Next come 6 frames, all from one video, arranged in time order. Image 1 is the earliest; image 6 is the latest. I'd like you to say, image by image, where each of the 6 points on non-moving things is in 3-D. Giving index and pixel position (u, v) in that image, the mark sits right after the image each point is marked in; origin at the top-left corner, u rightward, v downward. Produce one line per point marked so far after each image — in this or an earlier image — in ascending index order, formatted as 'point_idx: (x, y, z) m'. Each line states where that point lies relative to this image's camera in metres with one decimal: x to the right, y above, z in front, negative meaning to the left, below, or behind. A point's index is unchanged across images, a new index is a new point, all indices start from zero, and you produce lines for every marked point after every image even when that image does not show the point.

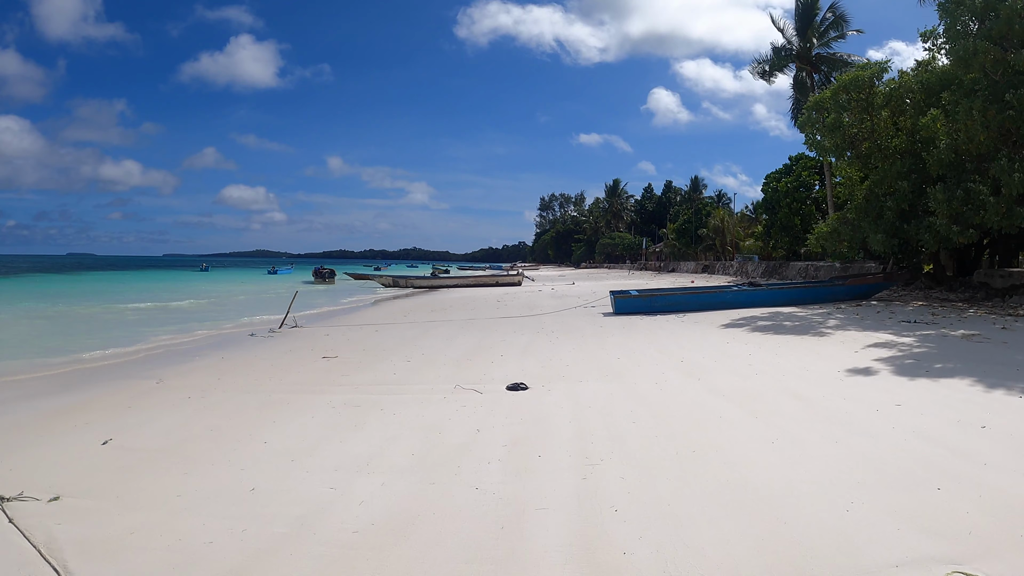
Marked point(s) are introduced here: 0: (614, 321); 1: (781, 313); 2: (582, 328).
0: (+2.3, -0.8, +12.0) m
1: (+6.2, -0.6, +12.2) m
2: (+1.5, -0.8, +10.9) m
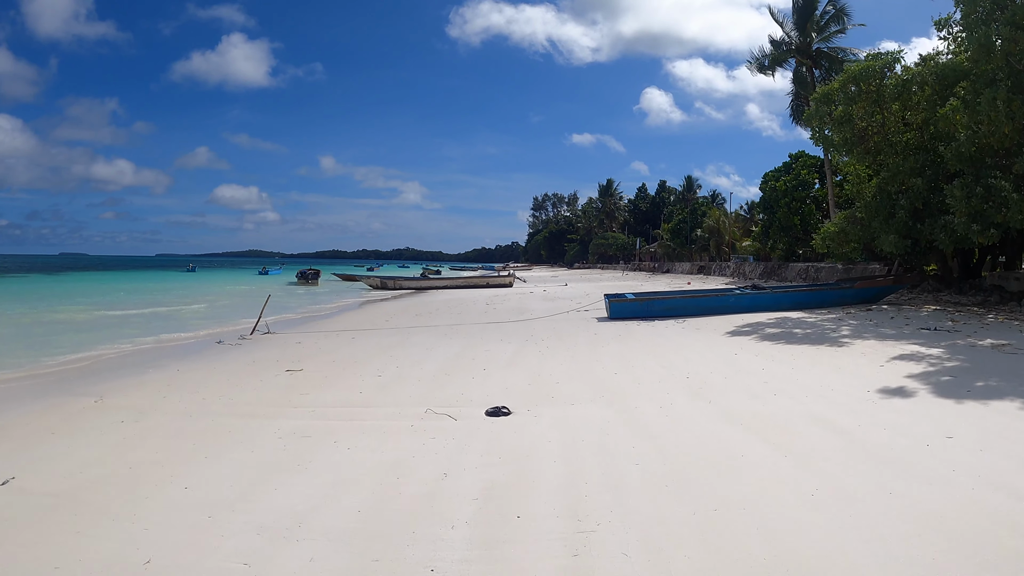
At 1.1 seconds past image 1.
0: (+2.1, -0.8, +11.1) m
1: (+5.9, -0.7, +11.3) m
2: (+1.2, -0.9, +10.0) m
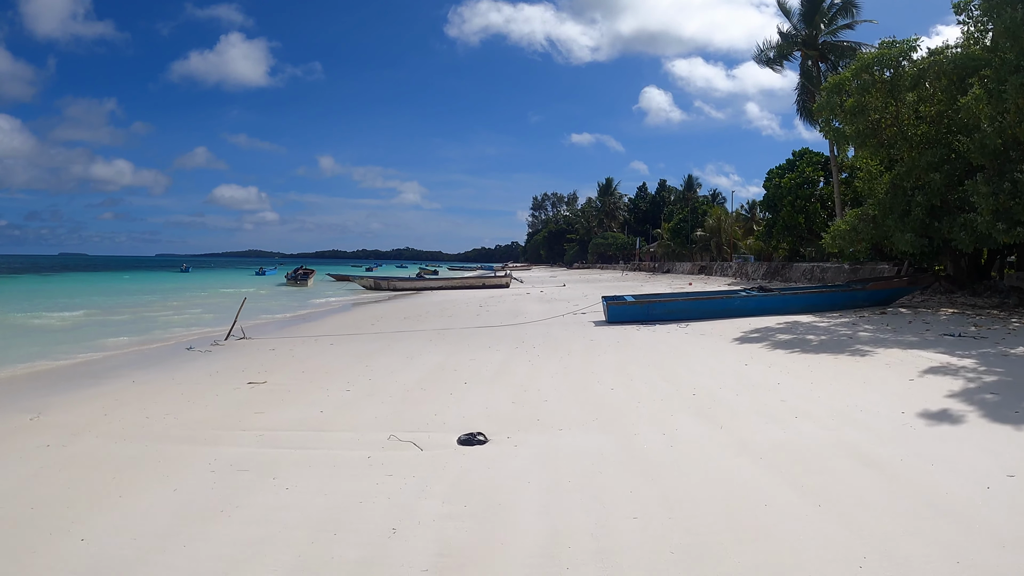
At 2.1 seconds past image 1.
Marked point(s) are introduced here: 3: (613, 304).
0: (+1.9, -0.9, +10.3) m
1: (+5.7, -0.7, +10.5) m
2: (+1.0, -1.0, +9.2) m
3: (+2.4, -0.4, +12.5) m
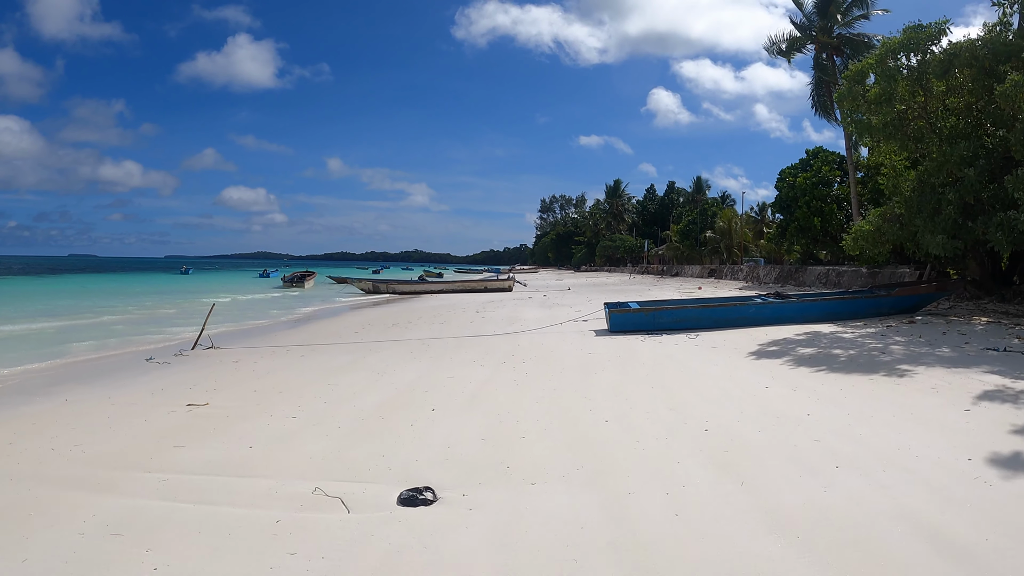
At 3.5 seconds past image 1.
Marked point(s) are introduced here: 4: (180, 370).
0: (+1.6, -1.0, +9.3) m
1: (+5.5, -0.8, +9.4) m
2: (+0.8, -1.1, +8.1) m
3: (+2.2, -0.5, +11.4) m
4: (-5.8, -1.4, +9.2) m
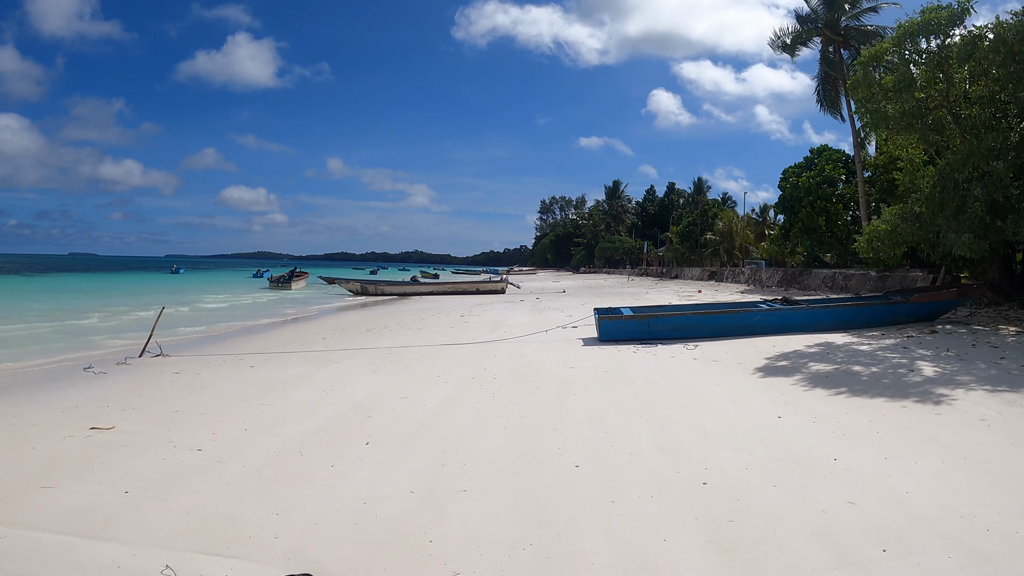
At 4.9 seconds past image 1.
0: (+1.3, -1.1, +8.2) m
1: (+5.1, -0.9, +8.4) m
2: (+0.4, -1.1, +7.1) m
3: (+1.8, -0.6, +10.3) m
4: (-6.2, -1.4, +8.2) m
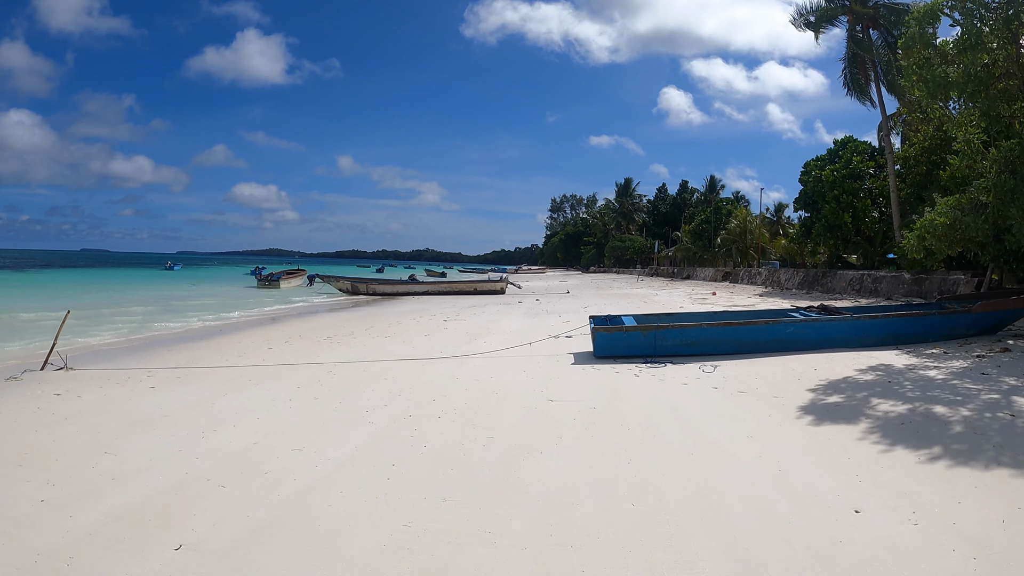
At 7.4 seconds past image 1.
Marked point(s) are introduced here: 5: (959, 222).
0: (+0.8, -1.1, +6.4) m
1: (+4.7, -1.0, +6.5) m
2: (-0.1, -1.2, +5.3) m
3: (+1.4, -0.6, +8.5) m
4: (-6.6, -1.4, +6.5) m
5: (+8.5, +1.2, +10.0) m
